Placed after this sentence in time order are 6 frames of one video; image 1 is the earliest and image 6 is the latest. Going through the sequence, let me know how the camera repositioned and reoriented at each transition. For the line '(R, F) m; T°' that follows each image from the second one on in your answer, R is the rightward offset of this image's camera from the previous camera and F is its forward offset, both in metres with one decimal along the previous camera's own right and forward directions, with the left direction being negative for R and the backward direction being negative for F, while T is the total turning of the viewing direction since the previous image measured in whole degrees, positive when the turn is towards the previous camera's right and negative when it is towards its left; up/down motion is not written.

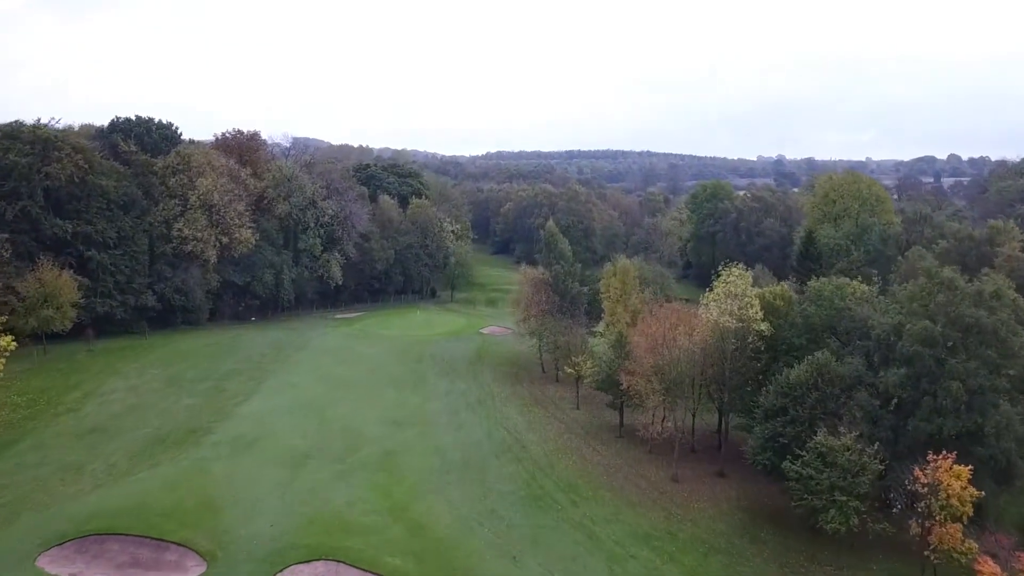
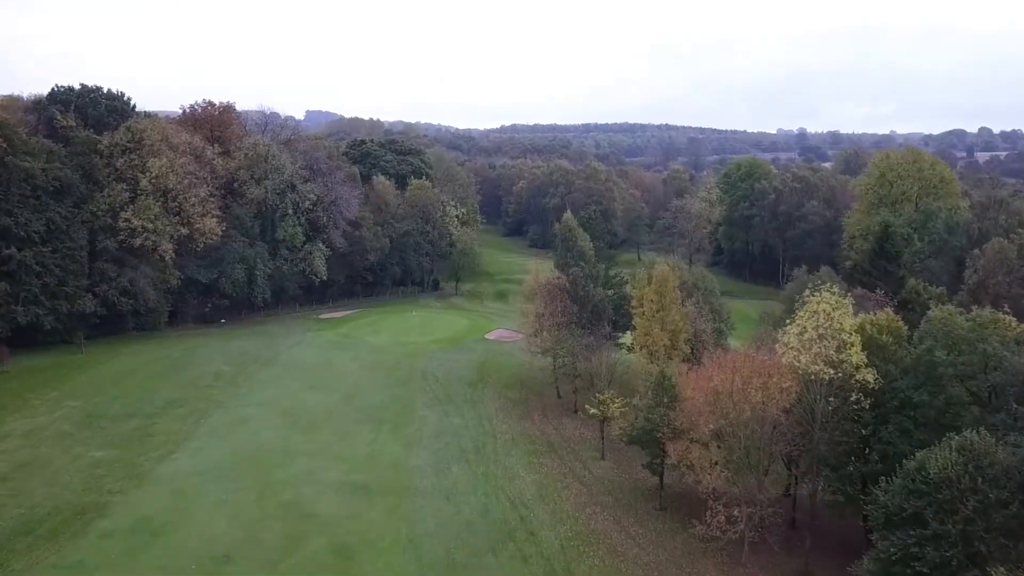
(+0.3, +9.9) m; -1°
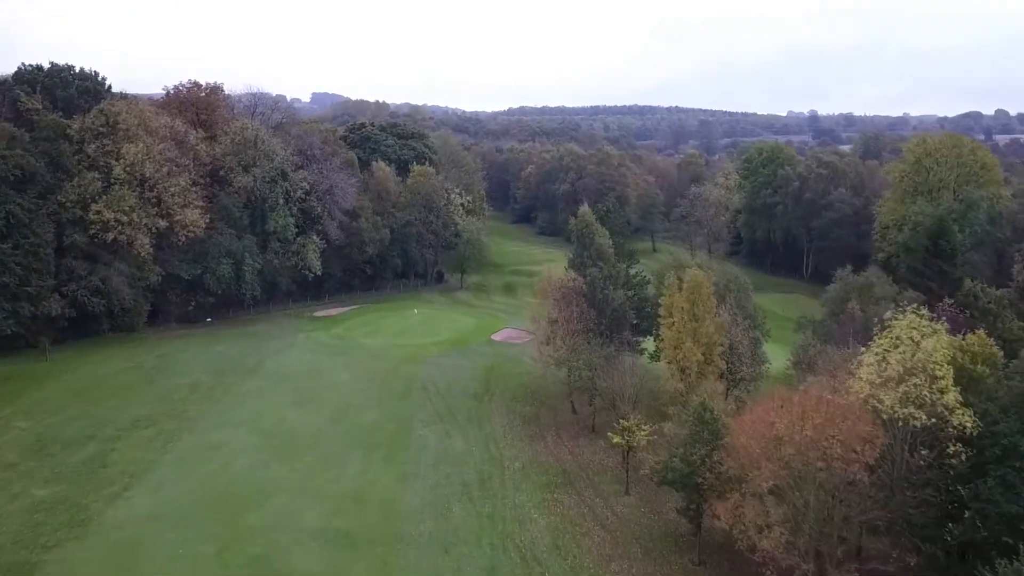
(-0.1, +4.7) m; 0°
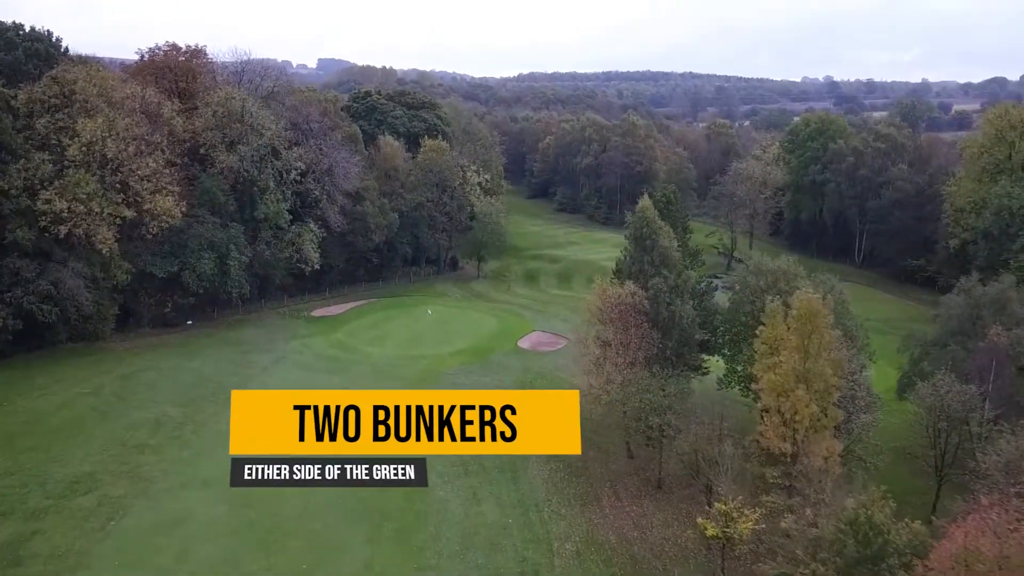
(-1.2, +8.0) m; 0°
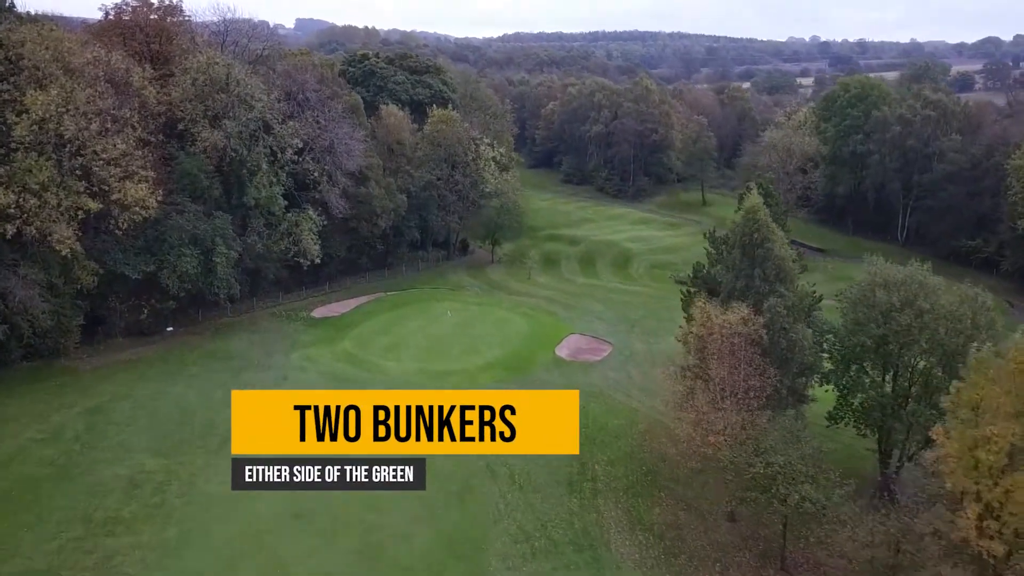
(-2.5, +6.9) m; +1°
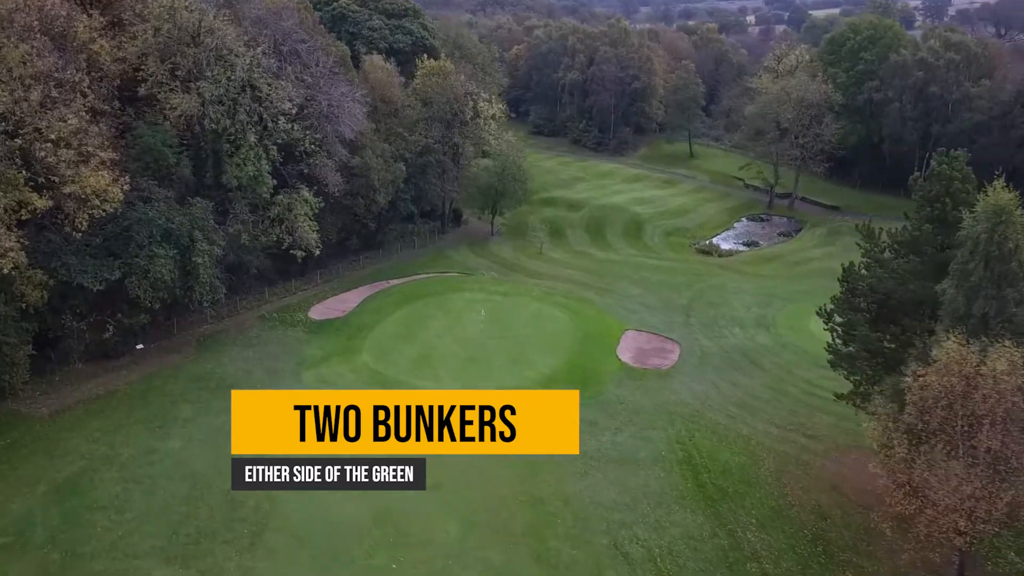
(-4.8, +7.3) m; +5°
